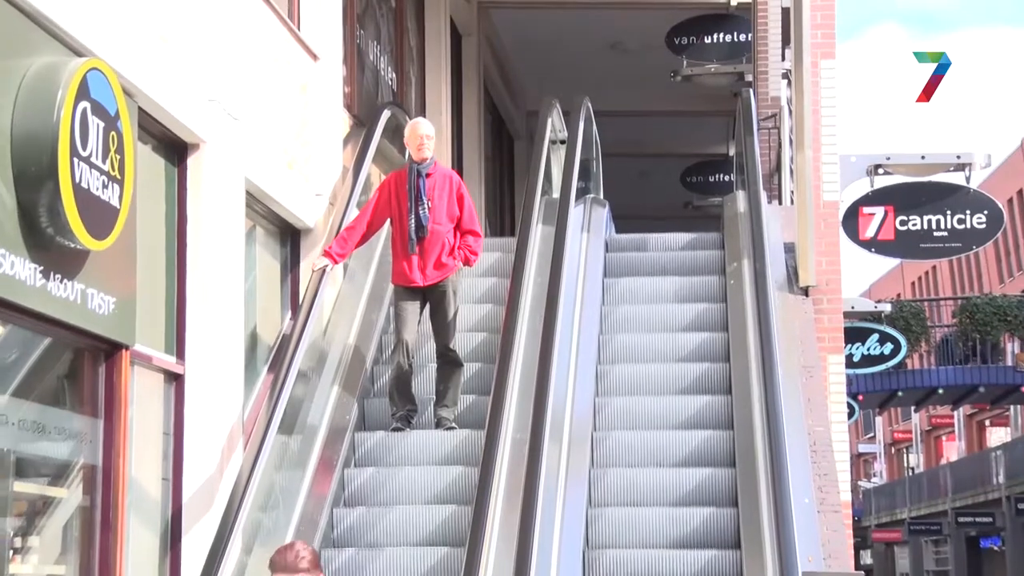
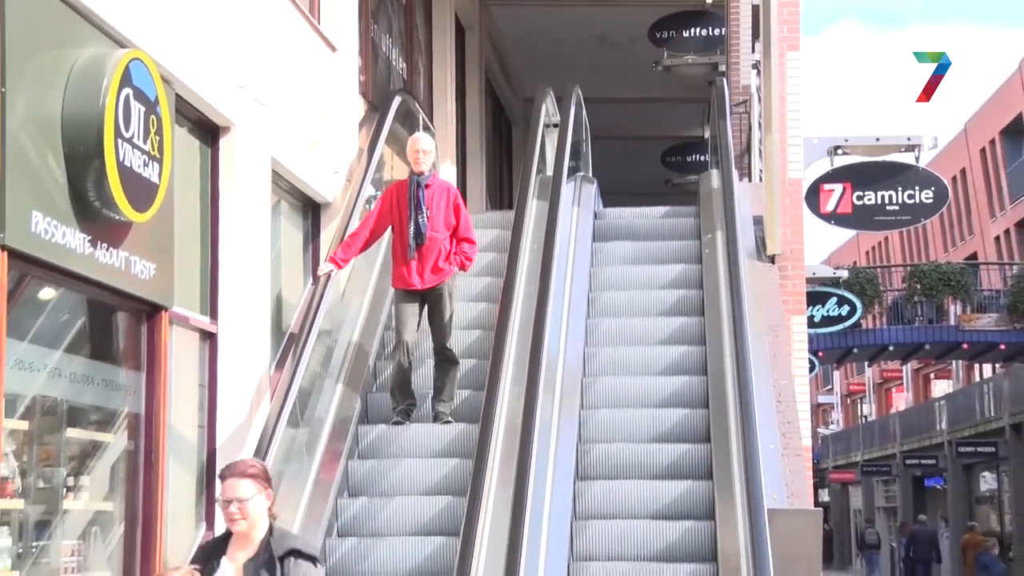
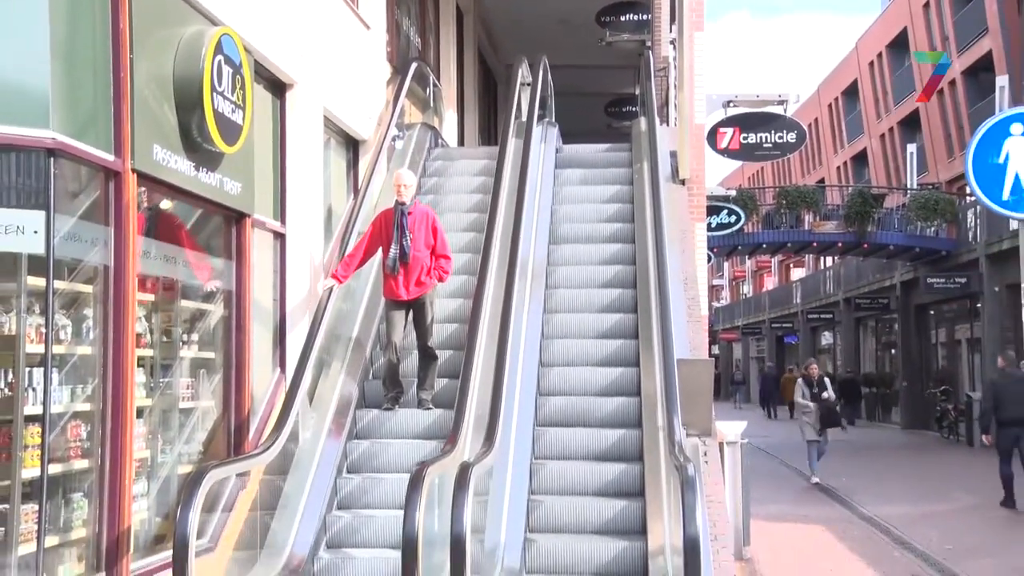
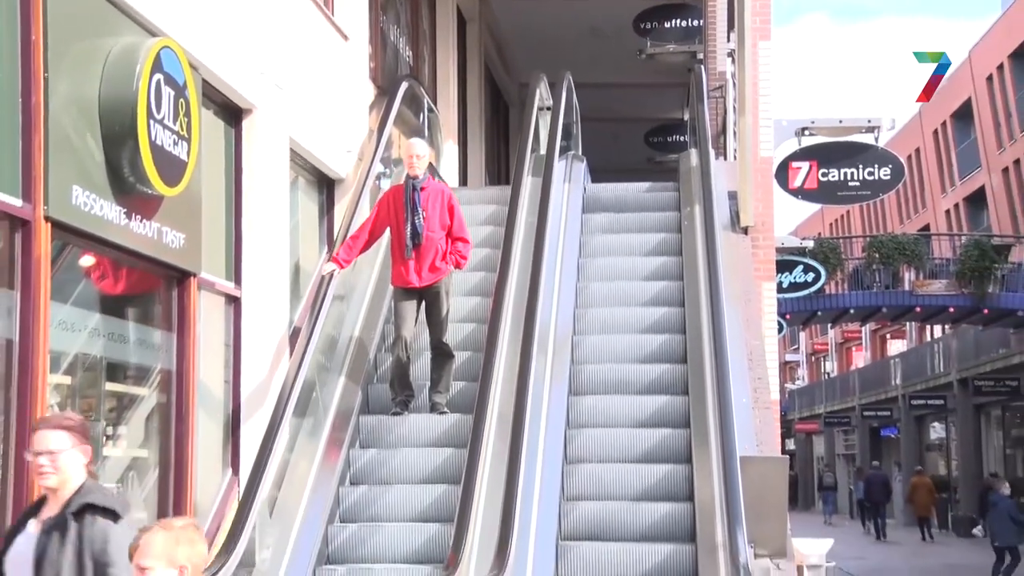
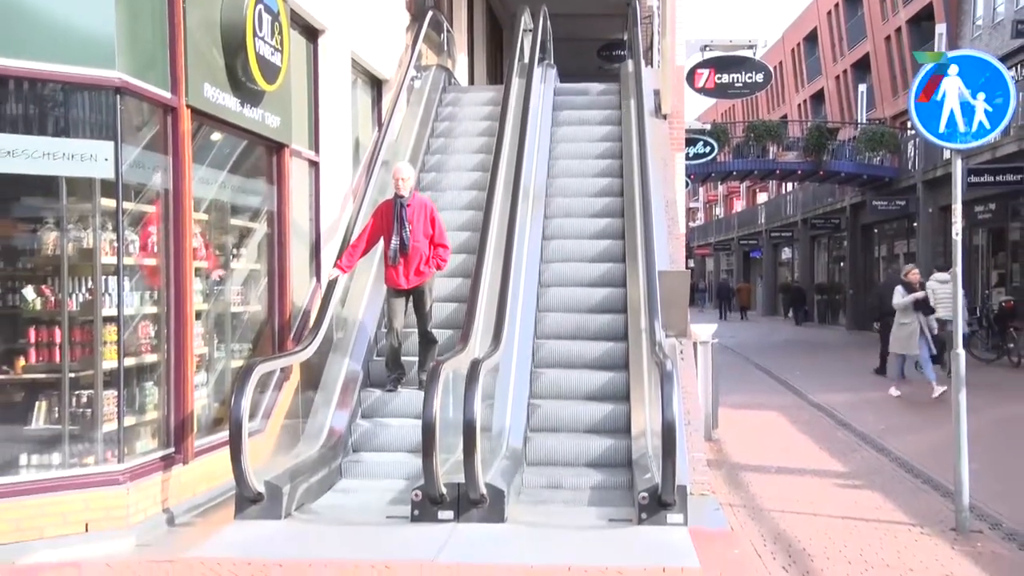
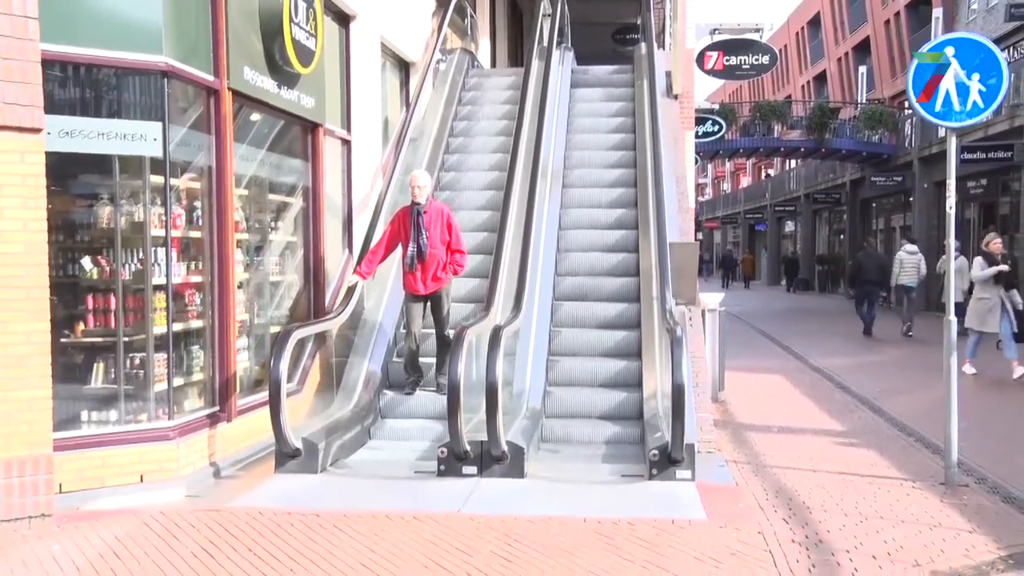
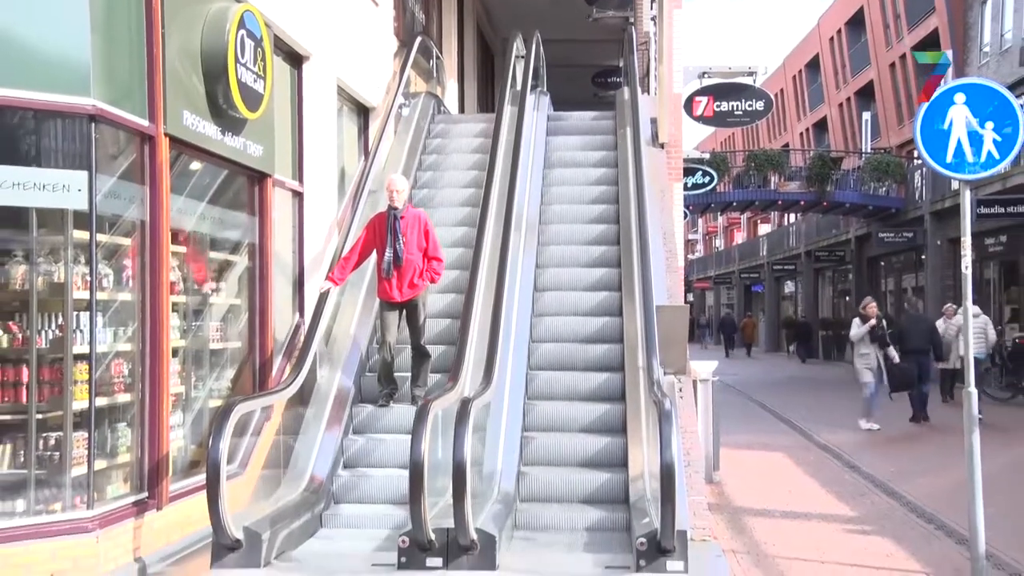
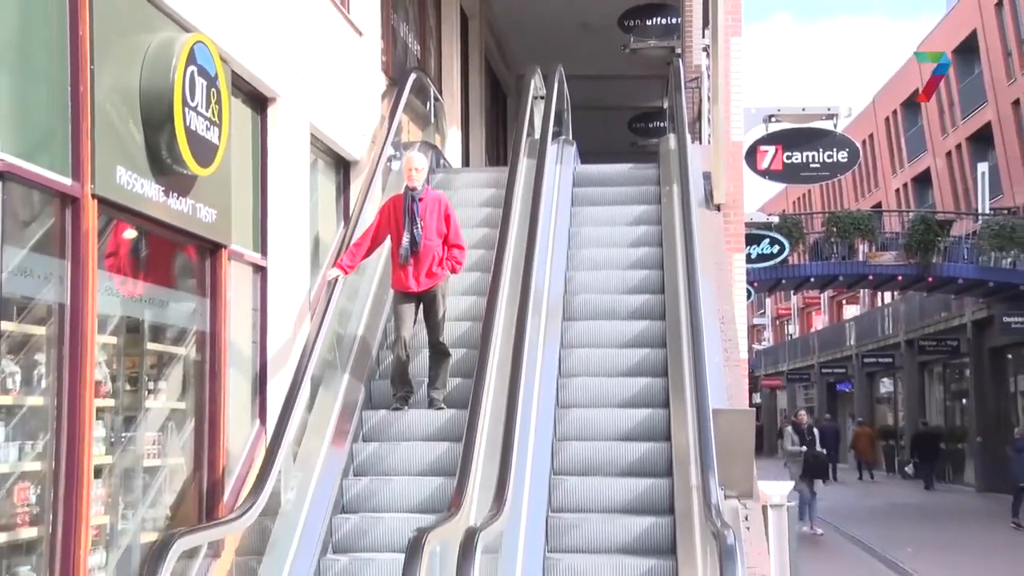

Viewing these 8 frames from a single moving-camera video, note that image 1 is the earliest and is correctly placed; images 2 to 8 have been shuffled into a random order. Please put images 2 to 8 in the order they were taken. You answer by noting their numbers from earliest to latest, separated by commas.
2, 4, 8, 3, 7, 5, 6
